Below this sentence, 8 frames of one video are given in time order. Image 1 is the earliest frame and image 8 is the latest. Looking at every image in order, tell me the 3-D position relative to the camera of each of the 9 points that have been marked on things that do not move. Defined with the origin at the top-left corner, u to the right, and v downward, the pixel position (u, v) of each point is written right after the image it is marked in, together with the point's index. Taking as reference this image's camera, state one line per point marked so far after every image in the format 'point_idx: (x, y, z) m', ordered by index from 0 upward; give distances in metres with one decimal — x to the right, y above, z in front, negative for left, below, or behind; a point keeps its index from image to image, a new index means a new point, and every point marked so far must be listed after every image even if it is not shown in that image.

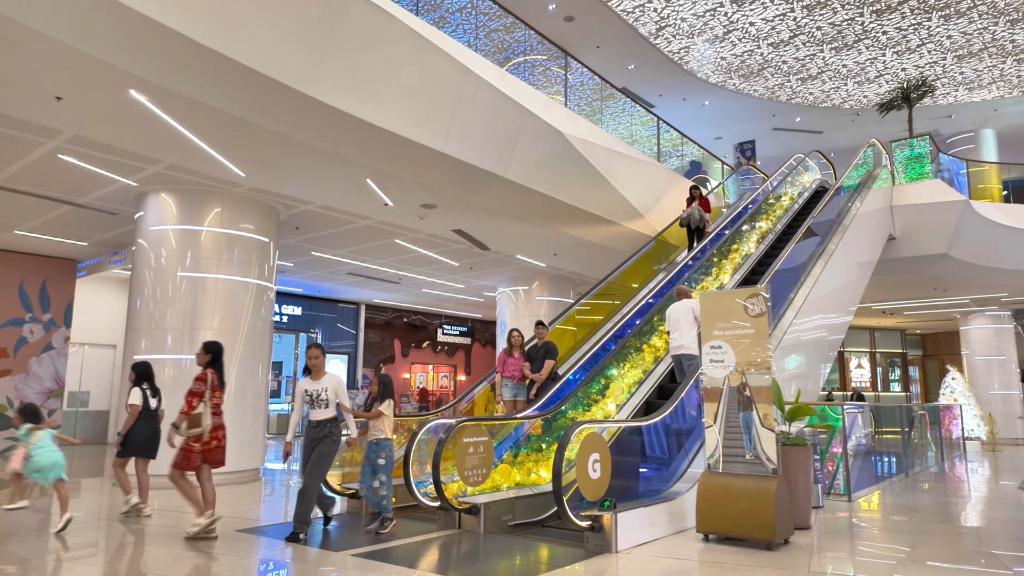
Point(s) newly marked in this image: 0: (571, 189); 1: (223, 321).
0: (+0.8, +1.3, +9.1) m
1: (-3.6, -0.4, +8.3) m
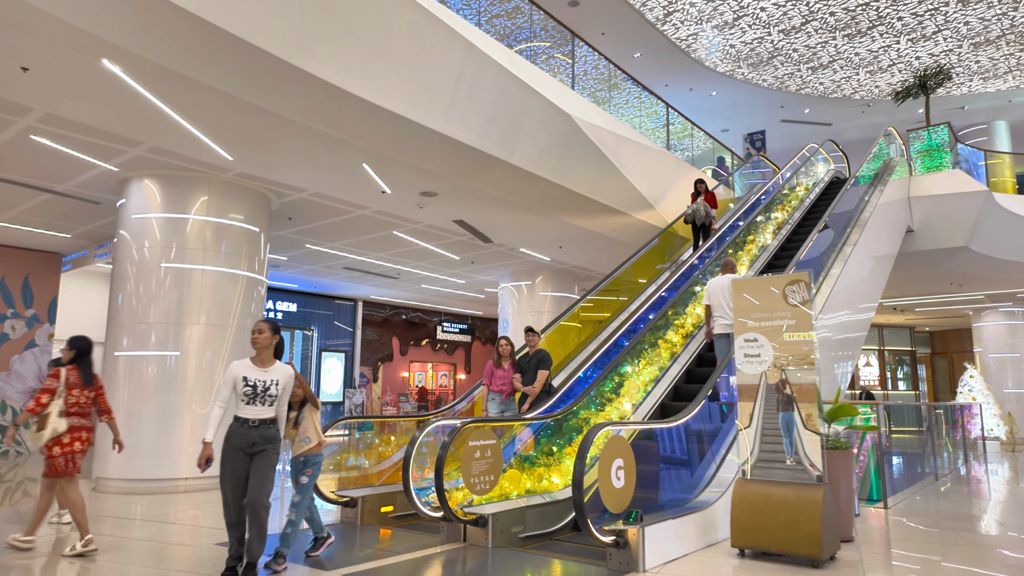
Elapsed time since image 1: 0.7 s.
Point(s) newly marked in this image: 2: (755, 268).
0: (+0.9, +1.4, +8.6) m
1: (-3.5, -0.3, +7.8) m
2: (+3.1, +0.2, +8.6) m
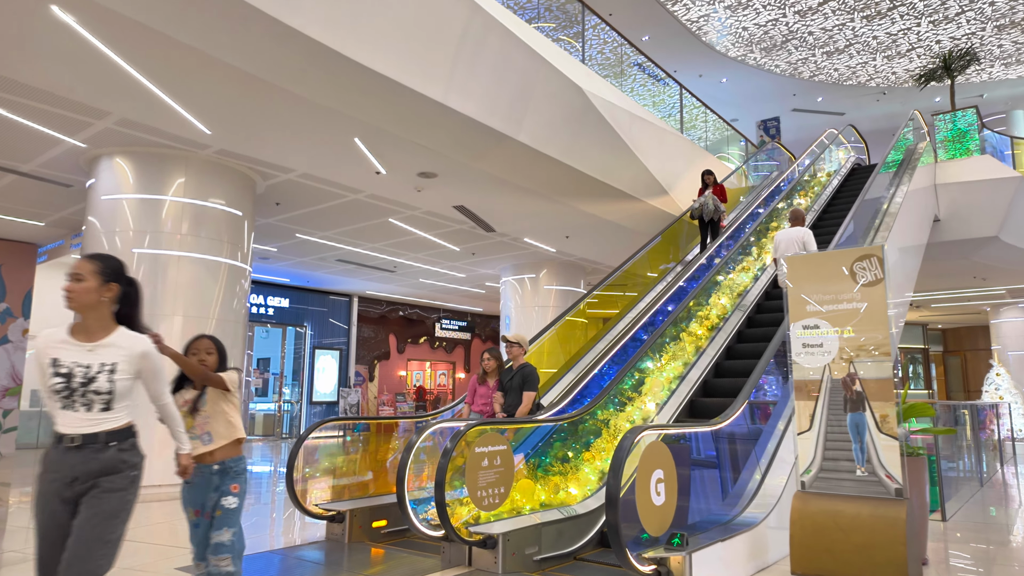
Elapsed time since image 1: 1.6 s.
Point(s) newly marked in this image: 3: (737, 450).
0: (+0.9, +1.5, +7.9) m
1: (-3.4, -0.2, +7.1) m
2: (+3.2, +0.4, +8.0) m
3: (+1.2, -0.9, +3.7) m
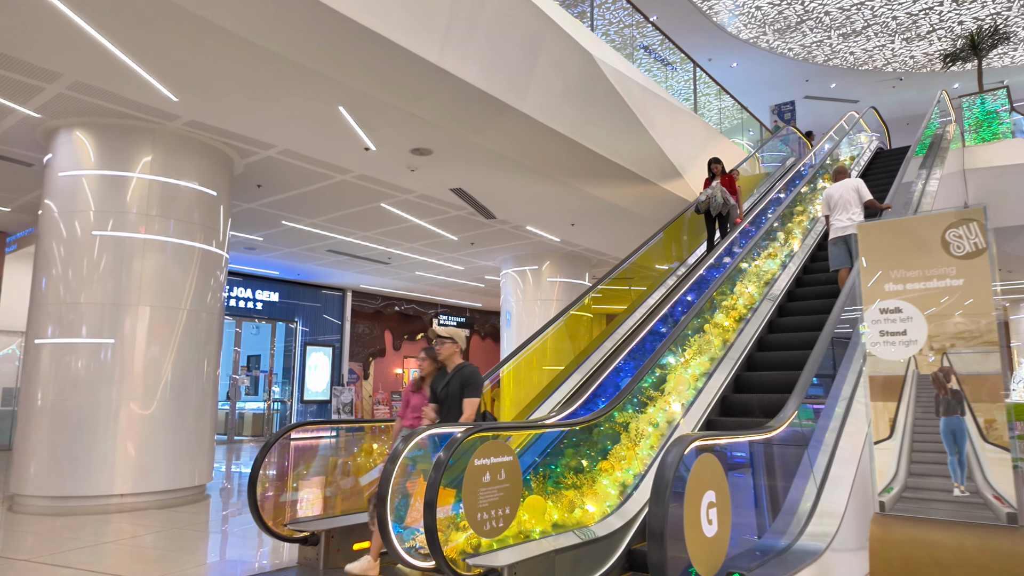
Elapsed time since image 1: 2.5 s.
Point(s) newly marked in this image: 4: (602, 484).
0: (+1.0, +1.7, +7.3) m
1: (-3.4, -0.1, +6.4) m
2: (+3.2, +0.5, +7.3) m
3: (+1.2, -0.8, +3.0) m
4: (+0.5, -1.2, +4.0) m
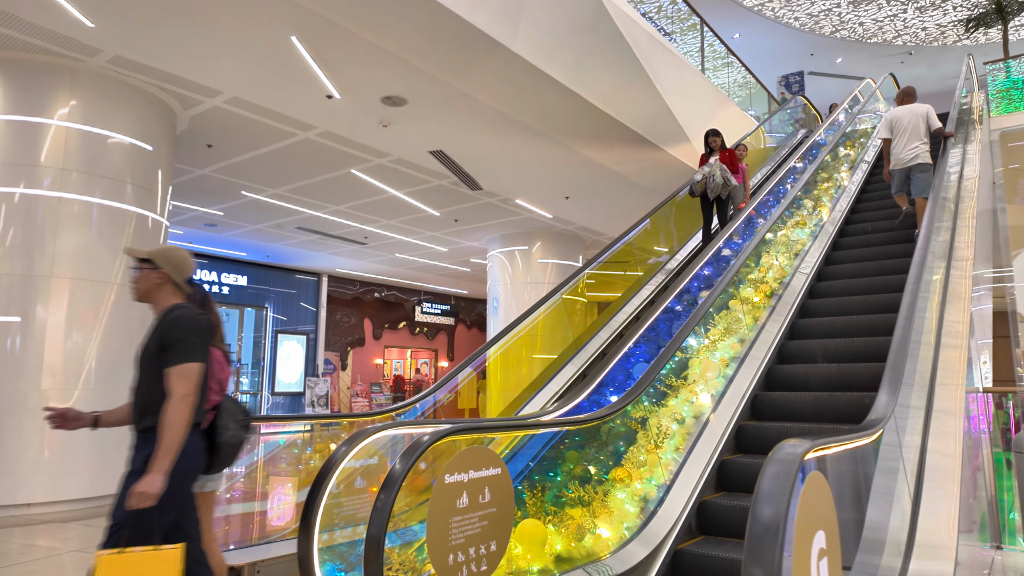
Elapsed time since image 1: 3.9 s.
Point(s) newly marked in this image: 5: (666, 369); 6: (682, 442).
0: (+0.8, +1.9, +6.3) m
1: (-3.5, +0.1, +5.4) m
2: (+3.1, +0.7, +6.4) m
3: (+1.2, -0.6, +2.1) m
4: (+0.5, -1.0, +3.1) m
5: (+0.8, -0.4, +3.7) m
6: (+0.9, -0.8, +3.6) m
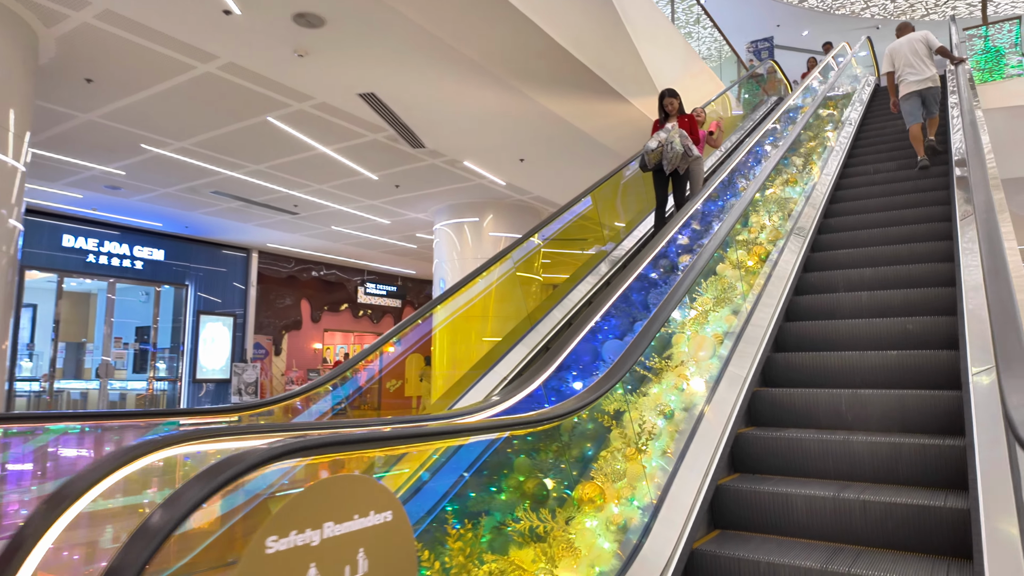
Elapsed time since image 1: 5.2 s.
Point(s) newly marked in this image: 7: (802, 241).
0: (+0.4, +2.1, +5.3) m
1: (-3.9, +0.4, +4.2) m
2: (+2.6, +1.0, +5.6) m
3: (+1.0, -0.4, +1.2) m
4: (+0.2, -0.8, +2.2) m
5: (+0.6, -0.2, +2.7) m
6: (+0.6, -0.6, +2.6) m
7: (+1.8, +0.3, +4.4) m
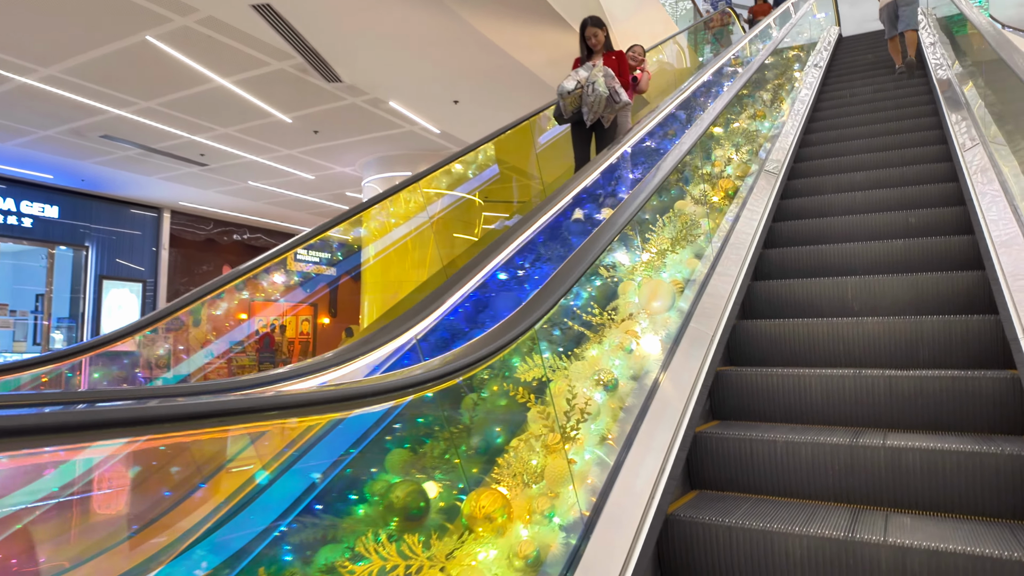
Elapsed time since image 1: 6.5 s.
0: (-0.1, +2.5, +4.4) m
1: (-4.3, +0.7, +3.1) m
2: (+2.1, +1.3, +4.9) m
3: (+0.8, -0.2, +0.4) m
4: (-0.1, -0.6, +1.4) m
5: (+0.2, 0.0, +2.0) m
6: (+0.3, -0.4, +1.9) m
7: (+1.4, +0.6, +3.6) m
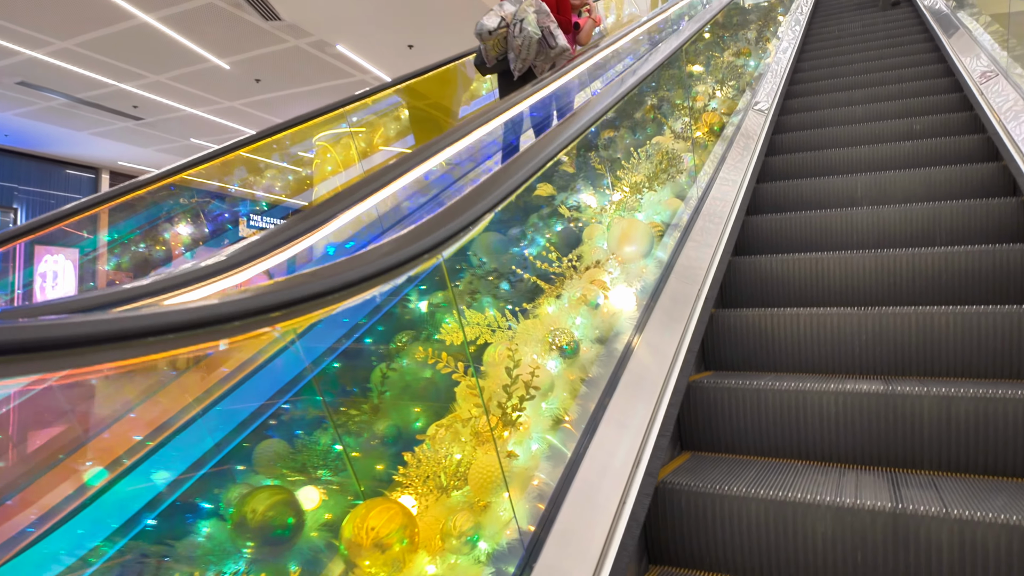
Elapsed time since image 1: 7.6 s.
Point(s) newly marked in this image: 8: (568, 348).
0: (-0.4, +2.7, +3.8) m
1: (-4.5, +0.9, +2.4) m
2: (+1.8, +1.5, +4.4) m
3: (+0.7, -0.2, 0.0) m
4: (-0.2, -0.4, +0.9) m
5: (+0.1, +0.1, +1.5) m
6: (+0.1, -0.2, +1.4) m
7: (+1.2, +0.8, +3.2) m
8: (+0.1, -0.1, +1.5) m
